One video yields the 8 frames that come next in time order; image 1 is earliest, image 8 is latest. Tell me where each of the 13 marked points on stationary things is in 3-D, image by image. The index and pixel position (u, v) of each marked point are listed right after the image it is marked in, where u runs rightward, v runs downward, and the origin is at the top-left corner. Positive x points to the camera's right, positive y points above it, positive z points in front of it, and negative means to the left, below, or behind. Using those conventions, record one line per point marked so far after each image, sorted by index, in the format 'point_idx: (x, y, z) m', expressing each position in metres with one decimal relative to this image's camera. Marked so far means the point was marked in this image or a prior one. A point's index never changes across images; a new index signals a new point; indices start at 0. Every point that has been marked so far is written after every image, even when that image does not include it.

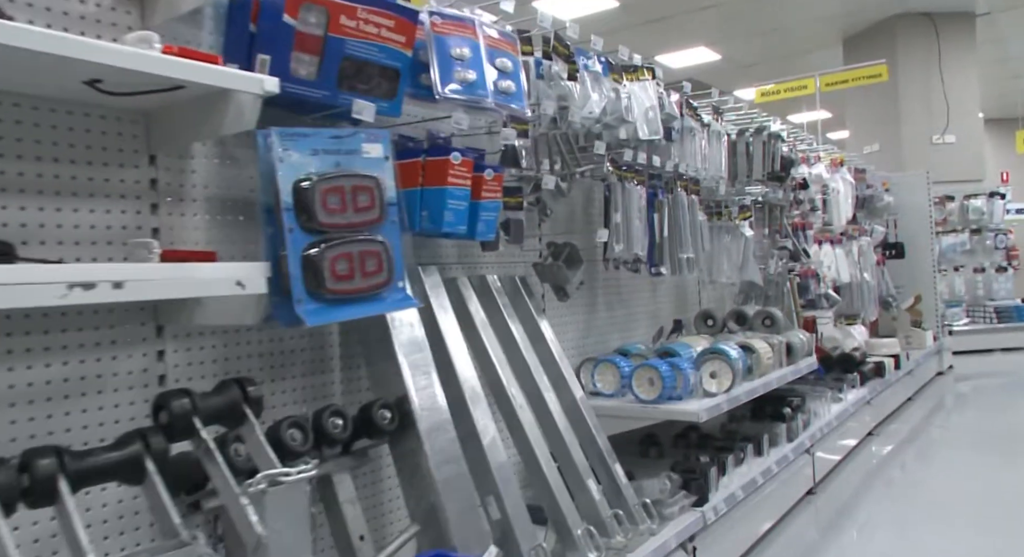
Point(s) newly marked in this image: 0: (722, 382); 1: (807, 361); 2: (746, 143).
0: (+0.6, -0.3, +2.2) m
1: (+1.0, -0.3, +2.9) m
2: (+1.0, +0.6, +3.4) m
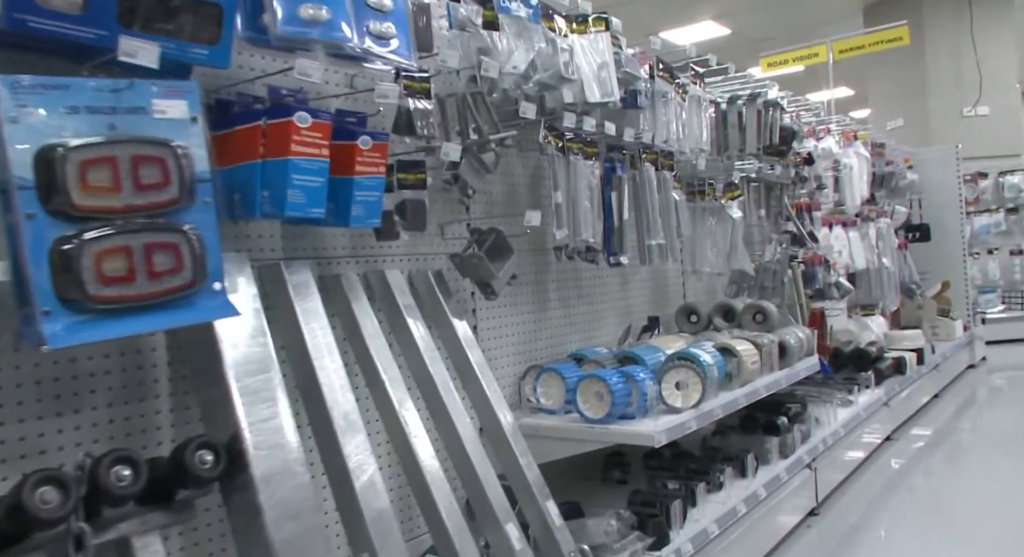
0: (+0.4, -0.3, +1.8) m
1: (+0.9, -0.3, +2.5) m
2: (+0.8, +0.6, +3.0) m
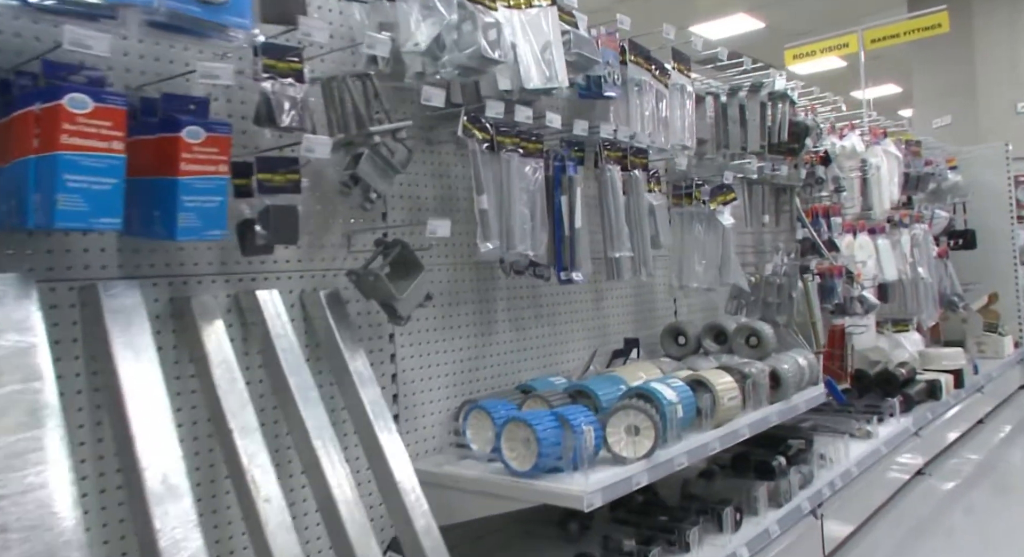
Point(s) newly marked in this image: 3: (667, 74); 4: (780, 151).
0: (+0.2, -0.3, +1.5) m
1: (+0.8, -0.3, +2.1) m
2: (+0.7, +0.5, +2.6) m
3: (+0.4, +0.5, +2.2) m
4: (+0.9, +0.4, +2.8) m
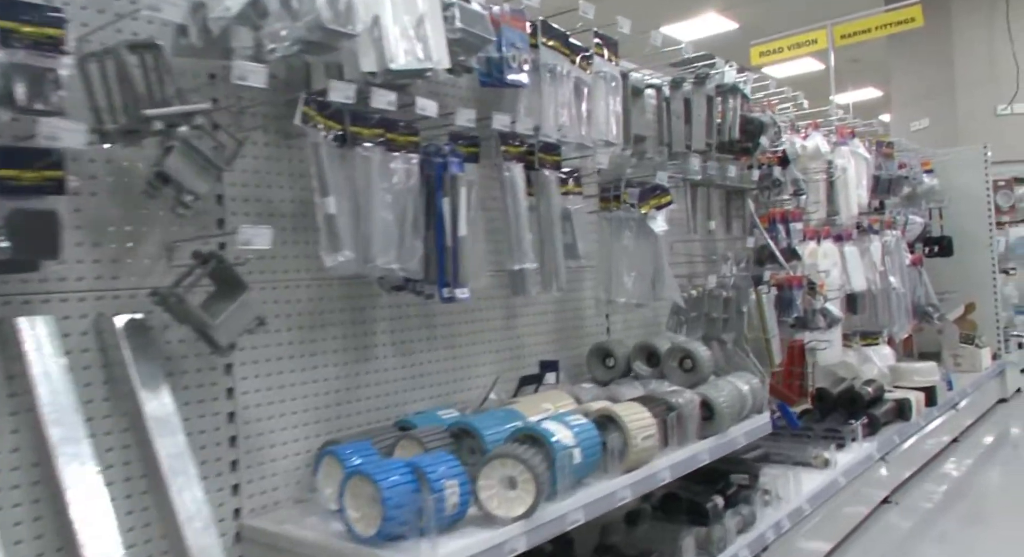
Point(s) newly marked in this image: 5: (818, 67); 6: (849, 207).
0: (0.0, -0.3, +1.2) m
1: (+0.5, -0.3, +1.9) m
2: (+0.5, +0.5, +2.4) m
3: (+0.2, +0.5, +1.9) m
4: (+0.7, +0.4, +2.5) m
5: (+3.1, +2.2, +8.3) m
6: (+1.4, +0.3, +3.3) m
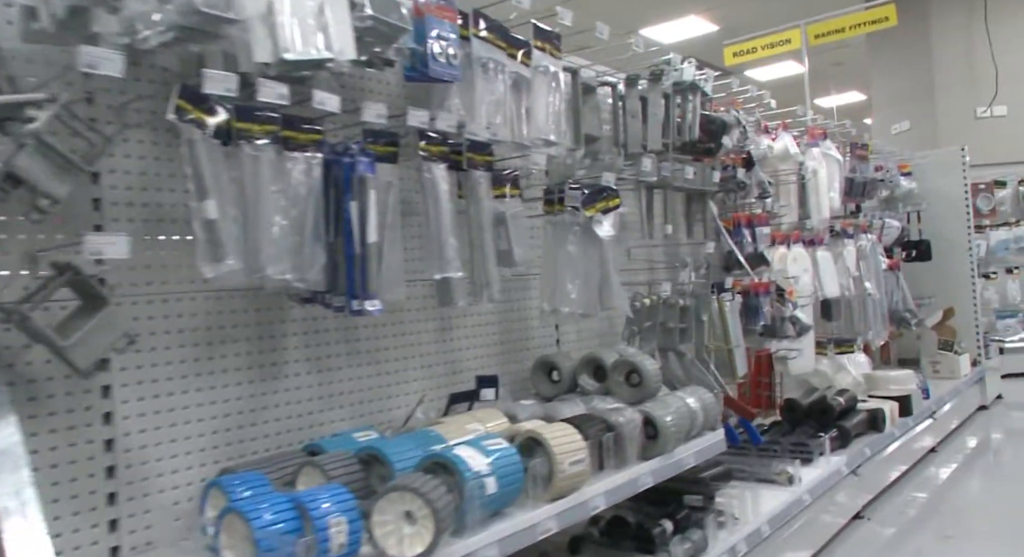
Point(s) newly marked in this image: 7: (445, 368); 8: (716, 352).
0: (-0.1, -0.4, +1.1) m
1: (+0.4, -0.4, +1.8) m
2: (+0.3, +0.5, +2.3) m
3: (0.0, +0.5, +1.8) m
4: (+0.5, +0.4, +2.4) m
5: (+2.9, +2.1, +8.3) m
6: (+1.2, +0.3, +3.2) m
7: (-0.1, -0.2, +1.8) m
8: (+0.6, -0.2, +2.4) m
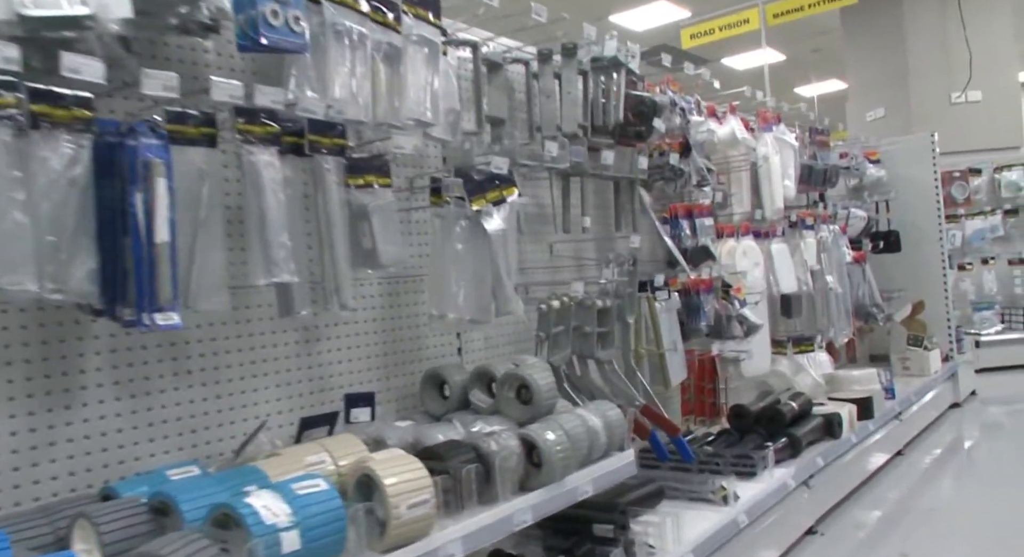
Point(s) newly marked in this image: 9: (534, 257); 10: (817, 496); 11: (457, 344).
0: (-0.4, -0.4, +0.9) m
1: (+0.2, -0.4, +1.5) m
2: (+0.1, +0.5, +2.0) m
3: (-0.2, +0.5, +1.5) m
4: (+0.3, +0.4, +2.2) m
5: (+2.6, +2.2, +8.0) m
6: (+1.0, +0.3, +3.0) m
7: (-0.4, -0.2, +1.5) m
8: (+0.4, -0.2, +2.2) m
9: (+0.1, +0.1, +2.1) m
10: (+1.0, -0.7, +2.6) m
11: (-0.1, -0.1, +1.9) m
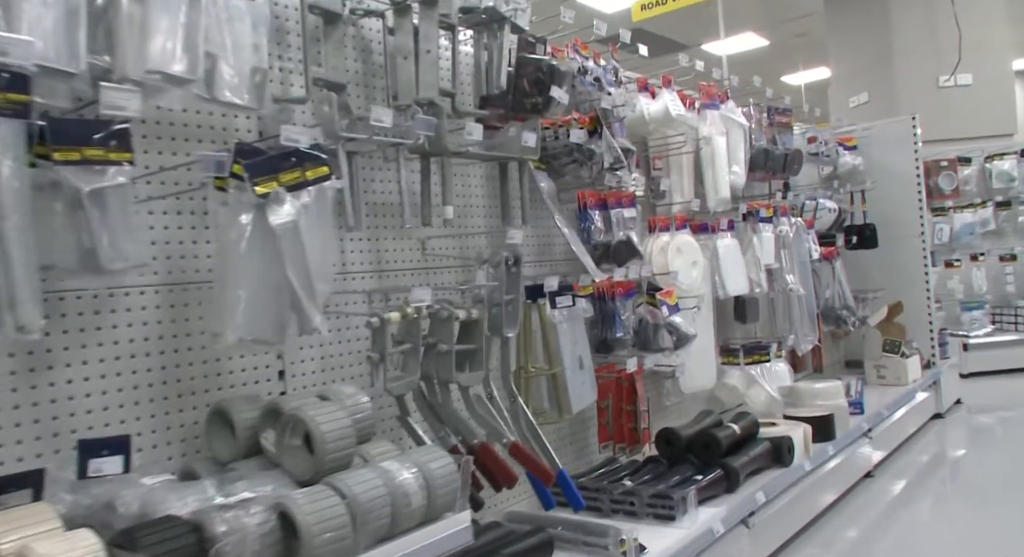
0: (-0.7, -0.4, +0.5) m
1: (-0.1, -0.4, +1.1) m
2: (-0.2, +0.5, +1.6) m
3: (-0.5, +0.5, +1.1) m
4: (0.0, +0.4, +1.8) m
5: (+2.3, +2.2, +7.6) m
6: (+0.7, +0.3, +2.6) m
7: (-0.7, -0.2, +1.2) m
8: (+0.1, -0.2, +1.8) m
9: (-0.2, 0.0, +1.8) m
10: (+0.7, -0.7, +2.2) m
11: (-0.4, -0.2, +1.5) m
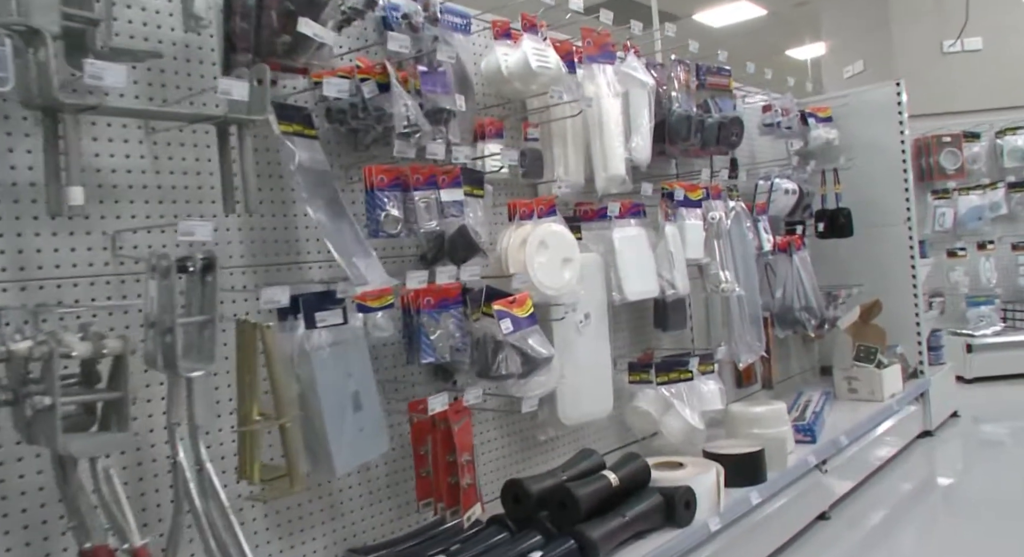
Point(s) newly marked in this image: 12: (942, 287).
0: (-1.2, -0.4, 0.0) m
1: (-0.6, -0.4, +0.6) m
2: (-0.7, +0.5, +1.1) m
3: (-1.0, +0.4, +0.6) m
4: (-0.5, +0.4, +1.3) m
5: (+2.1, +2.3, +6.9) m
6: (+0.2, +0.3, +2.0) m
7: (-1.2, -0.2, +0.7) m
8: (-0.4, -0.2, +1.3) m
9: (-0.7, 0.0, +1.2) m
10: (+0.2, -0.7, +1.7) m
11: (-0.9, -0.2, +1.0) m
12: (+2.4, -0.1, +4.6) m
